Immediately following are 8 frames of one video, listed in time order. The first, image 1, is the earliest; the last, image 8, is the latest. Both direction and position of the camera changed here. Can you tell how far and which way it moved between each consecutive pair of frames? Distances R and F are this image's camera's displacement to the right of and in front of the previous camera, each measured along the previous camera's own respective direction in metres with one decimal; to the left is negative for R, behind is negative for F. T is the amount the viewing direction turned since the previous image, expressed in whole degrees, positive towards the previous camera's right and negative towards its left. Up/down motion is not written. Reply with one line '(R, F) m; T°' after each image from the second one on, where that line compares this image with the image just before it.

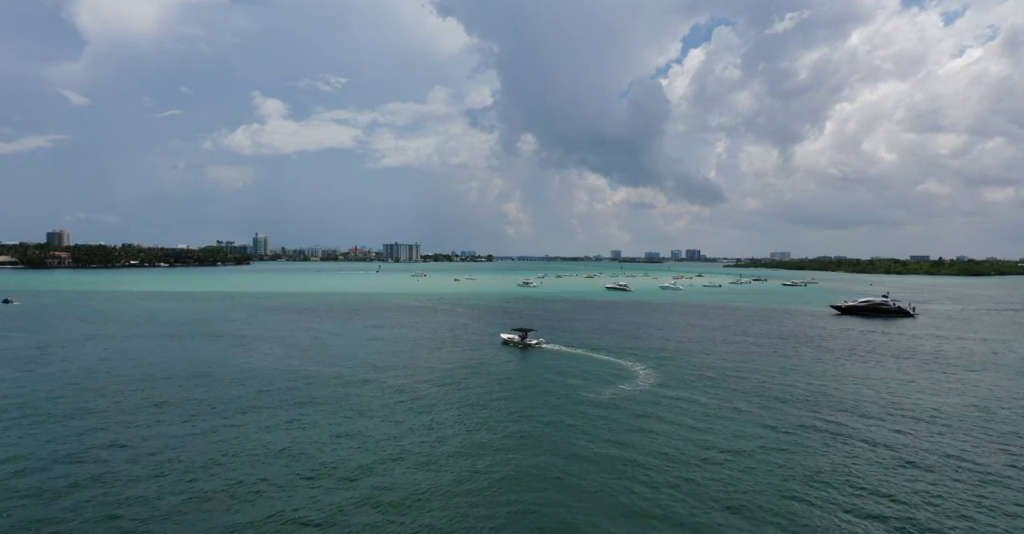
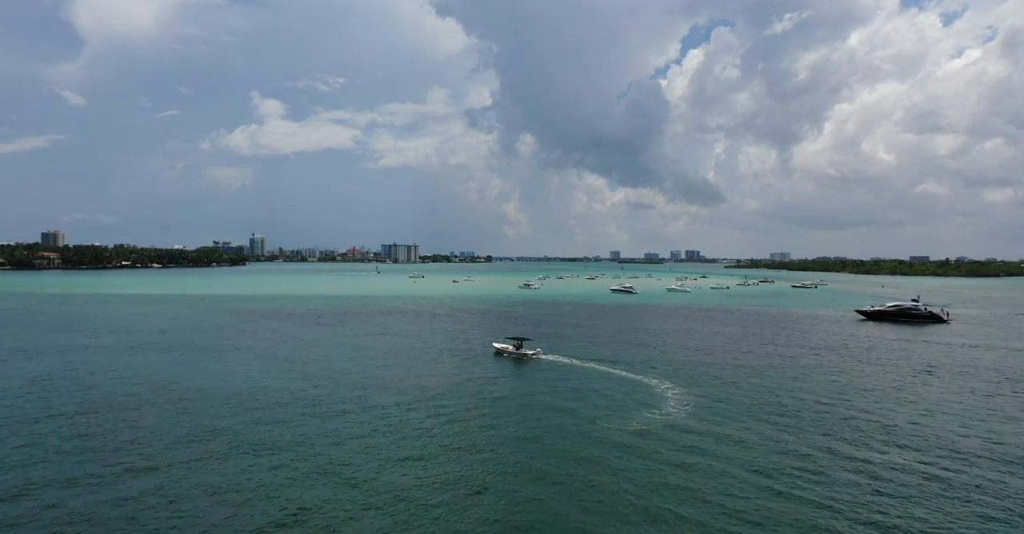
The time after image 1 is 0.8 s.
(-0.5, +4.5) m; 0°
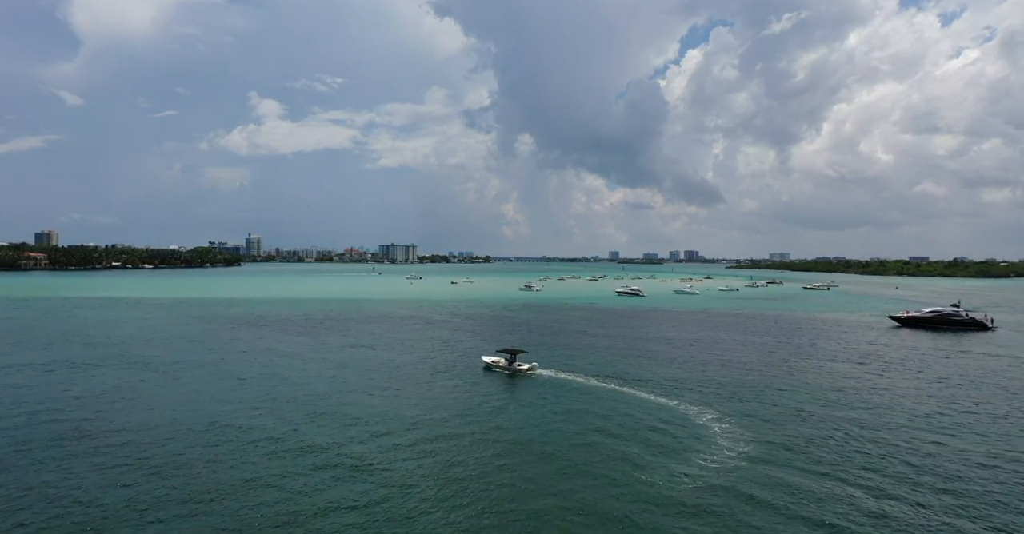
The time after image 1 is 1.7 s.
(-0.5, +5.2) m; 0°
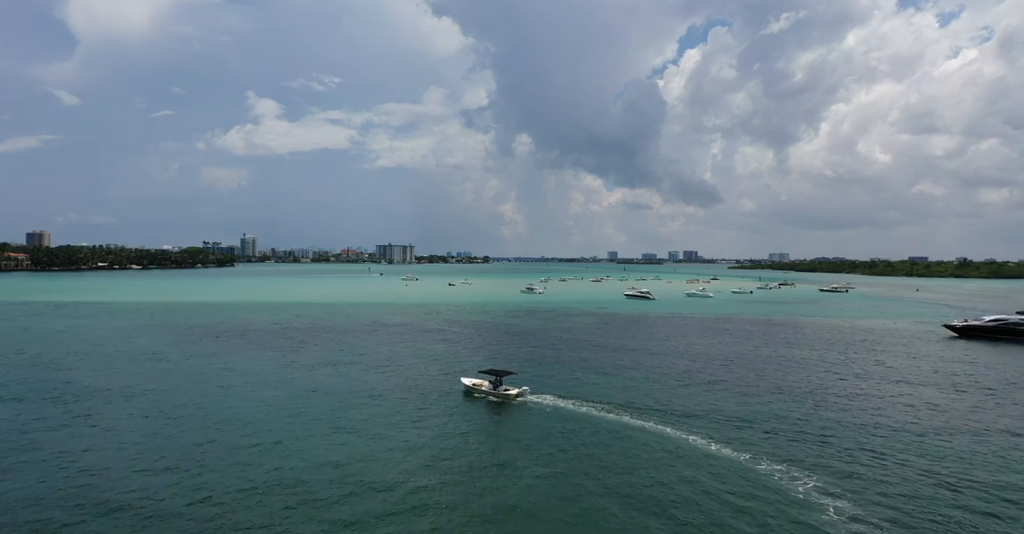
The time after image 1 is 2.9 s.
(-0.7, +7.0) m; 0°
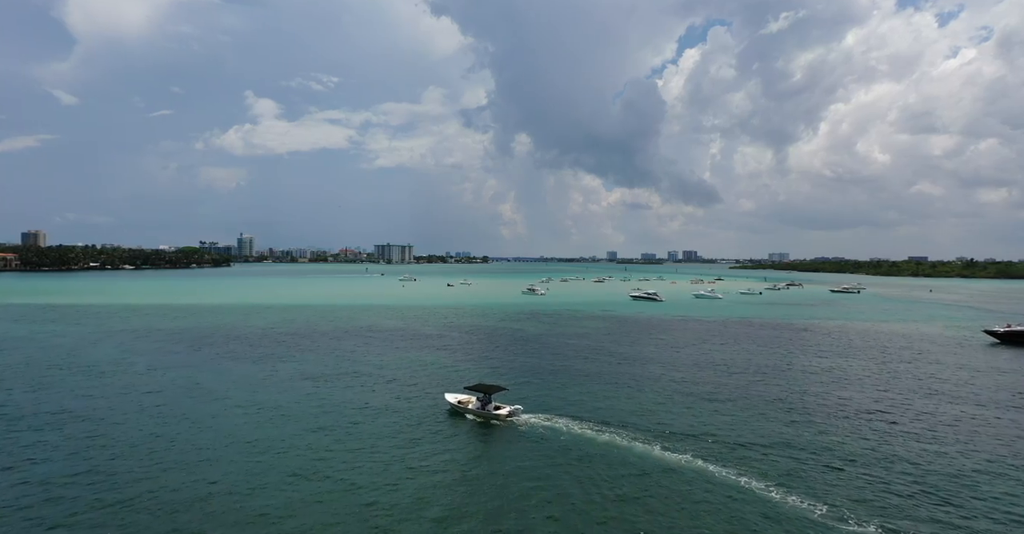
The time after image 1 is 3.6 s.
(-0.5, +4.1) m; 0°
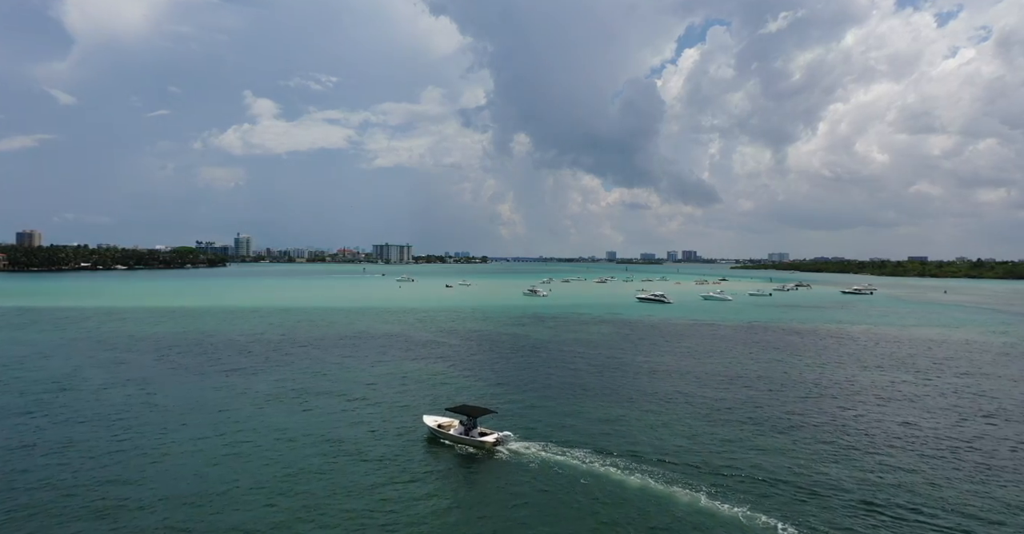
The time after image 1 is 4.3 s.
(-0.4, +4.2) m; 0°
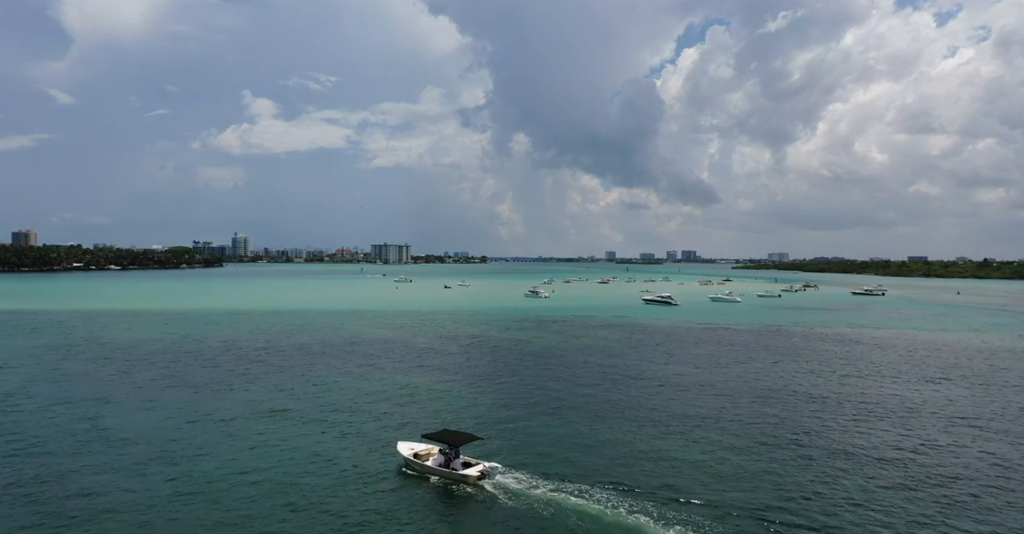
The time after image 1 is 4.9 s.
(-0.3, +3.6) m; 0°
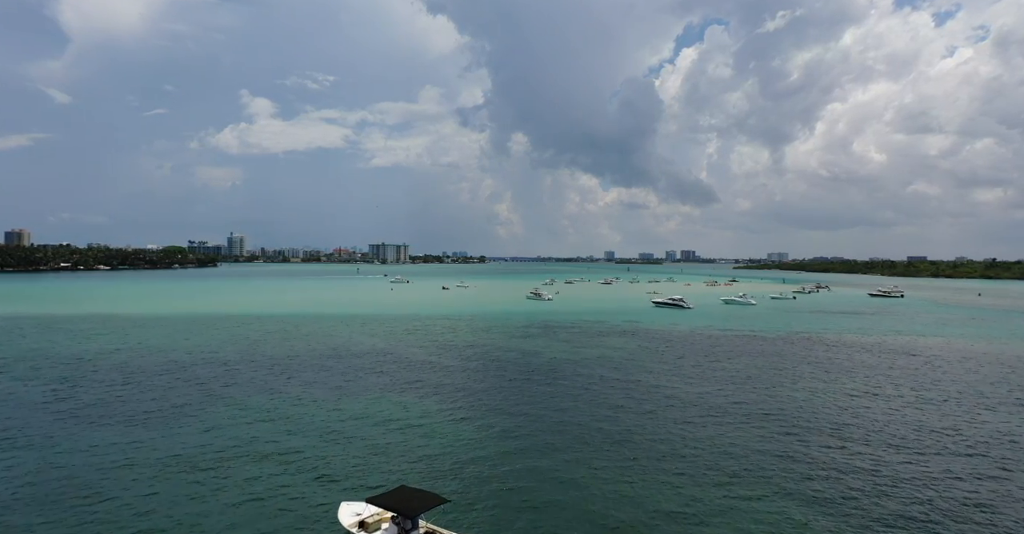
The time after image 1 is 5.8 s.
(-0.6, +5.4) m; 0°
